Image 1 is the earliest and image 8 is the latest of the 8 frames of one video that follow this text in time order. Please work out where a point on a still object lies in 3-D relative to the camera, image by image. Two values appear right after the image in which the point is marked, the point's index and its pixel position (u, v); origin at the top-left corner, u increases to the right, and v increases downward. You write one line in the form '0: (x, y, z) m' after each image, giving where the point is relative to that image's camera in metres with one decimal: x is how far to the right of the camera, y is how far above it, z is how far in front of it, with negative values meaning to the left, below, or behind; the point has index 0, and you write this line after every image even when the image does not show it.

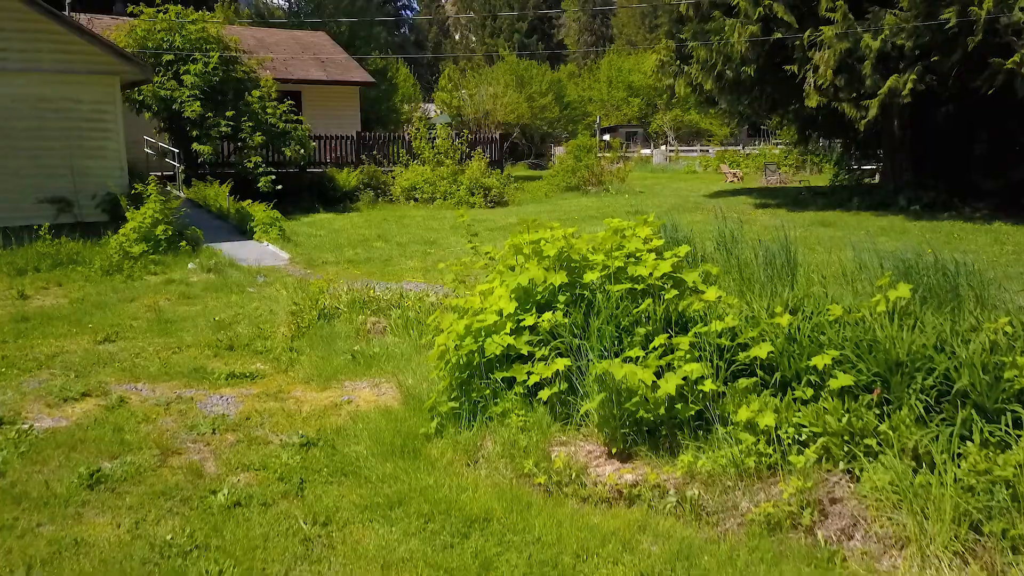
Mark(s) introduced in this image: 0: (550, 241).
0: (+0.2, +0.3, +4.7) m
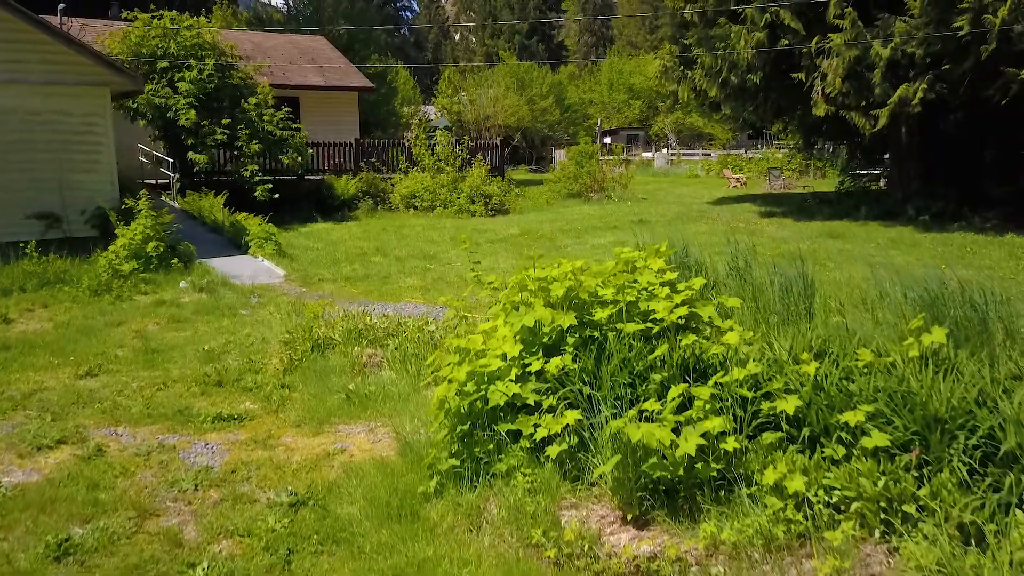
0: (+0.2, +0.1, +4.4) m
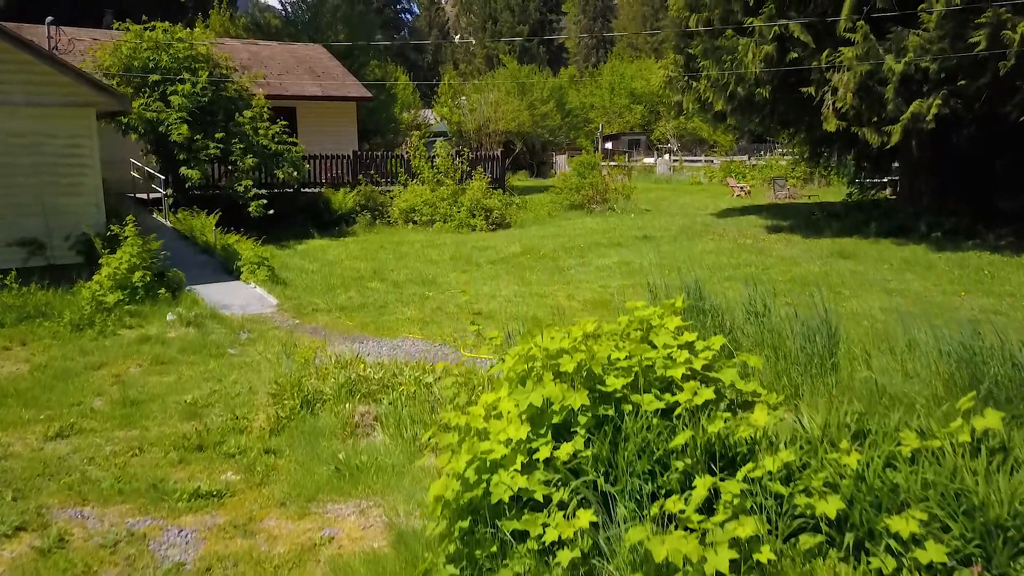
0: (+0.3, -0.3, +4.0) m
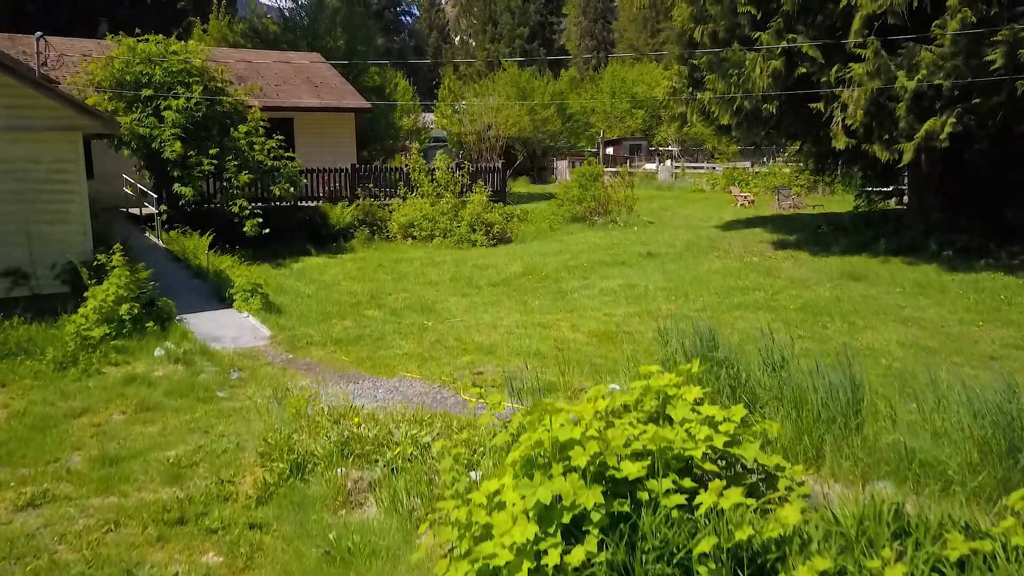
0: (+0.3, -0.6, +3.7) m
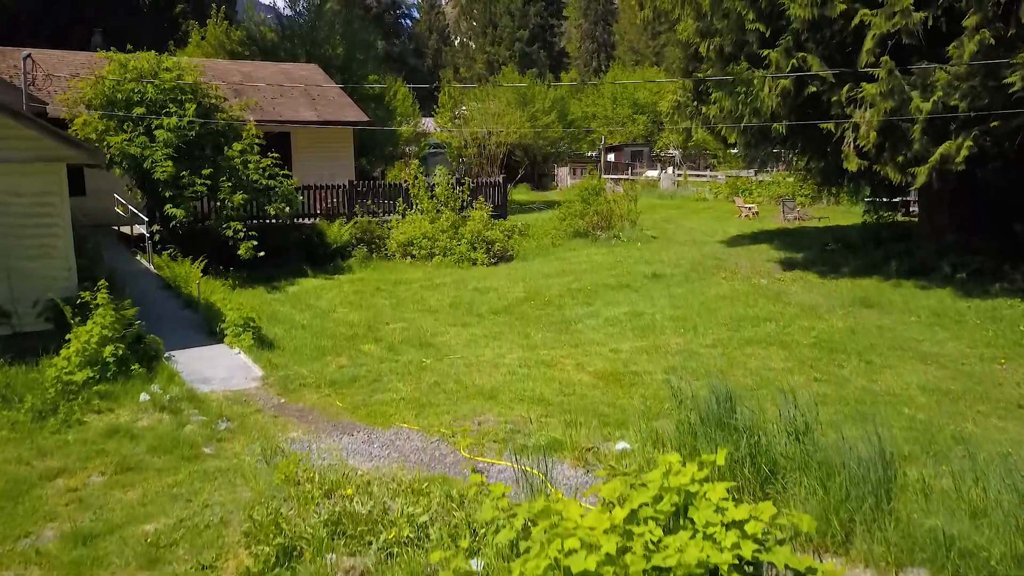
0: (+0.3, -1.0, +3.3) m
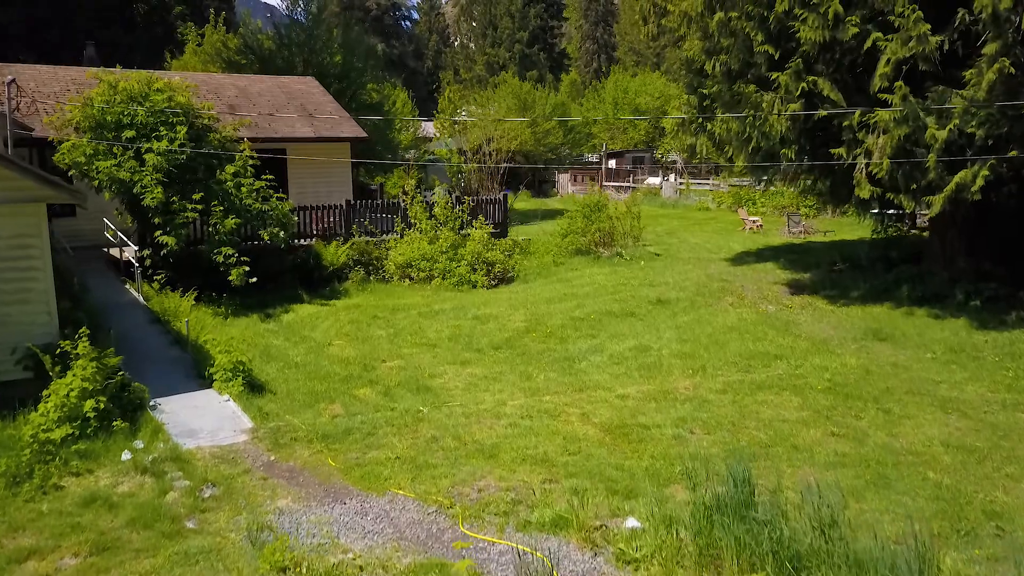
0: (+0.3, -1.5, +2.9) m
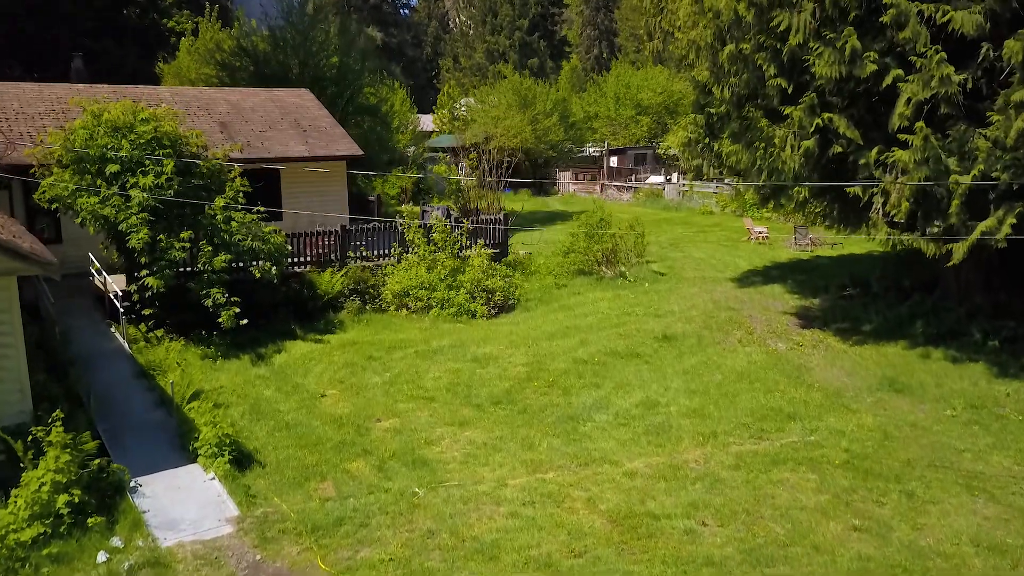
0: (+0.3, -2.4, +2.4) m
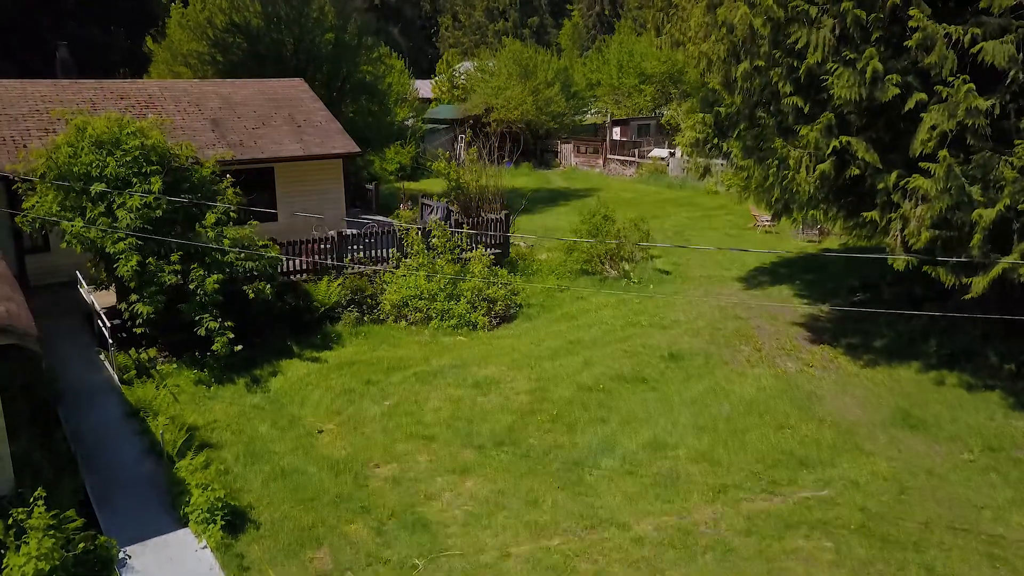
0: (+0.4, -3.4, +2.1) m
